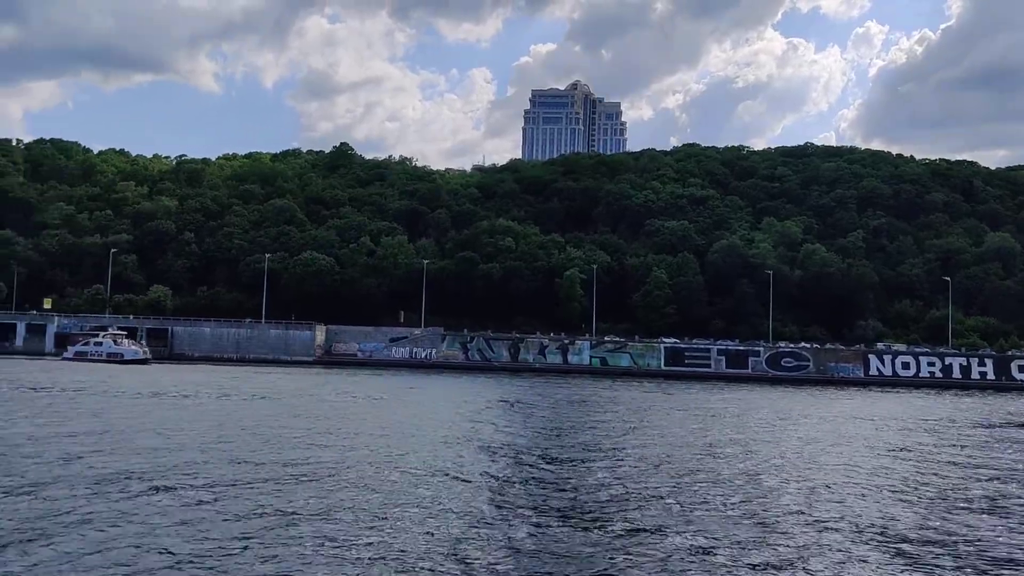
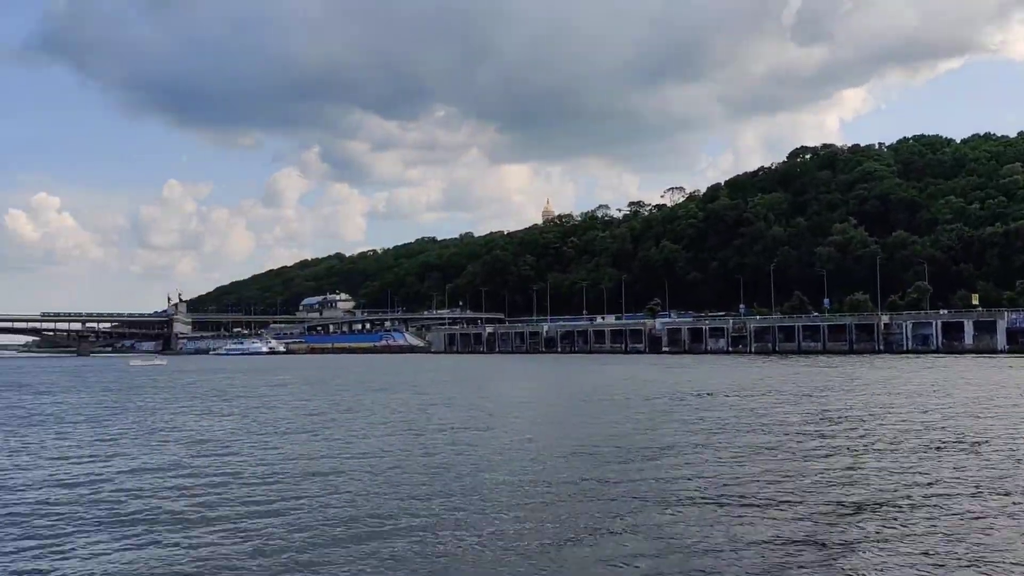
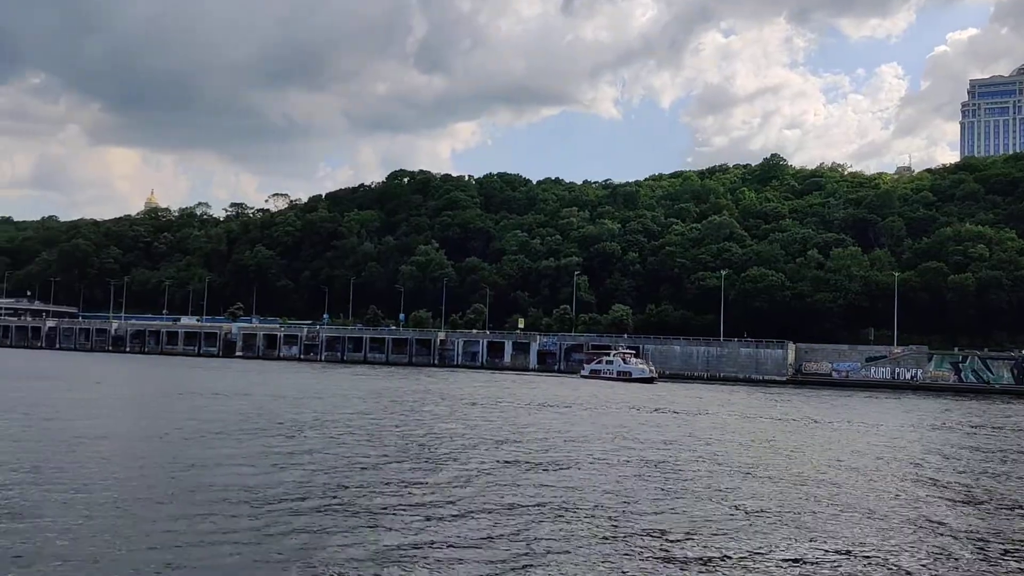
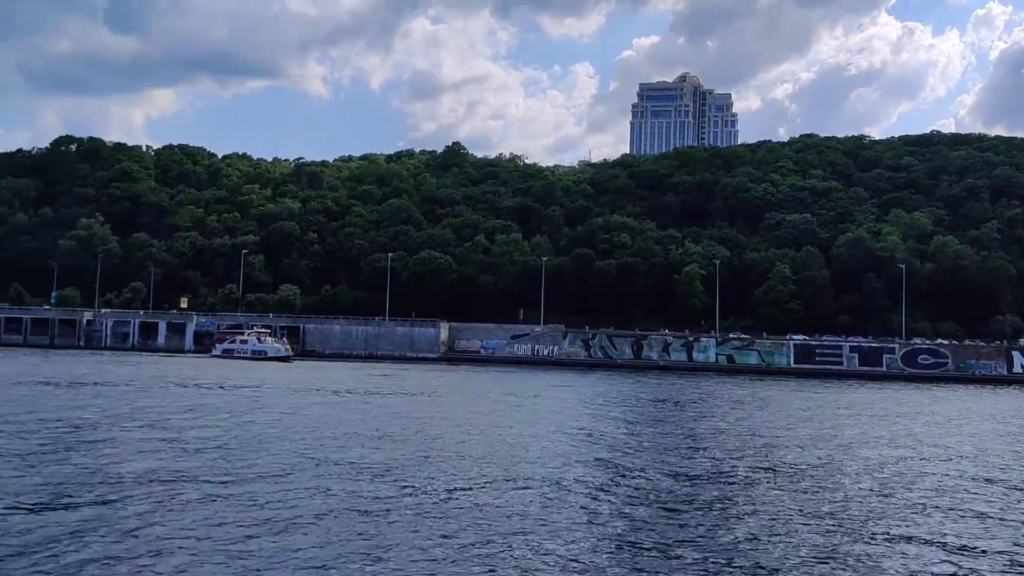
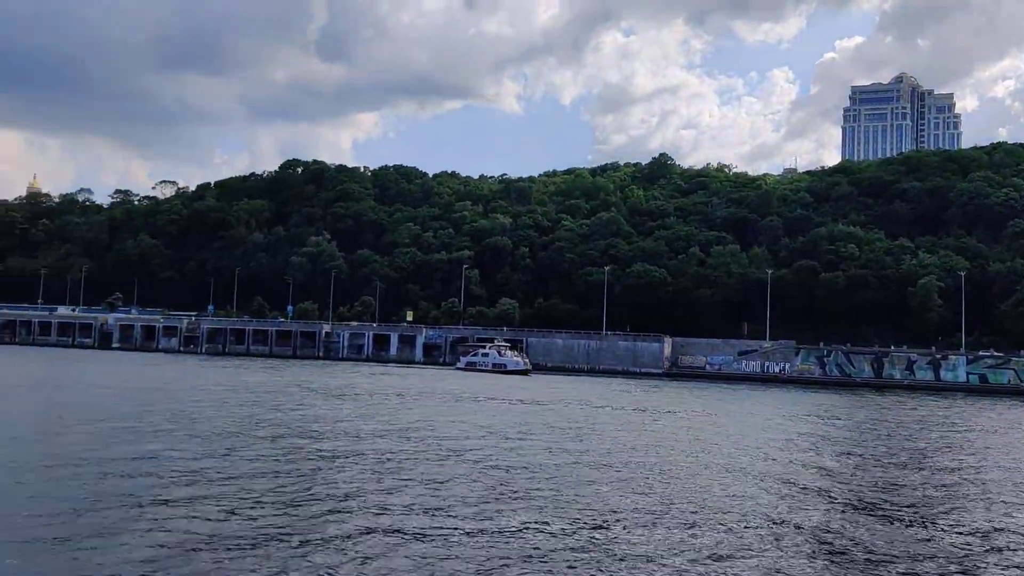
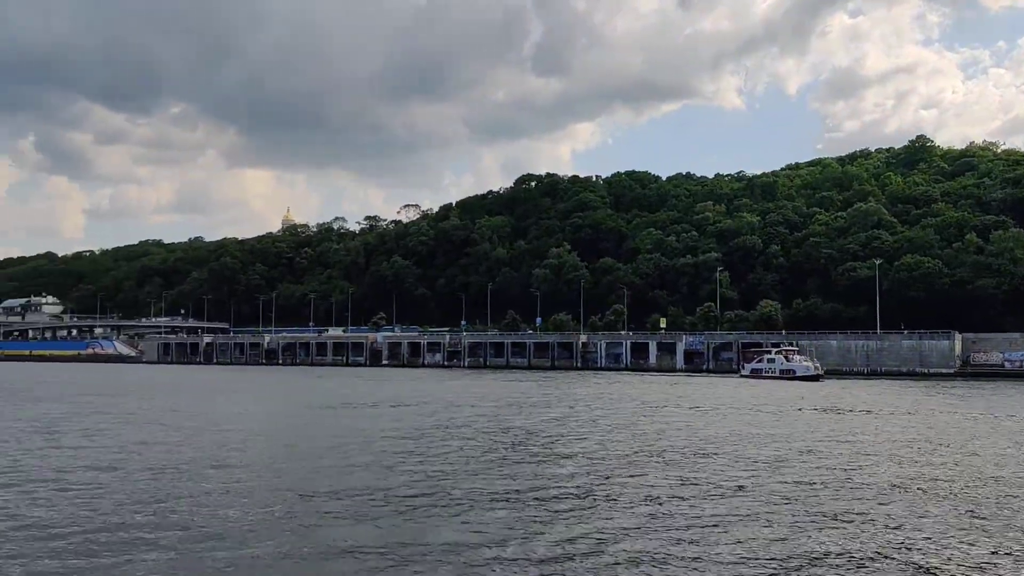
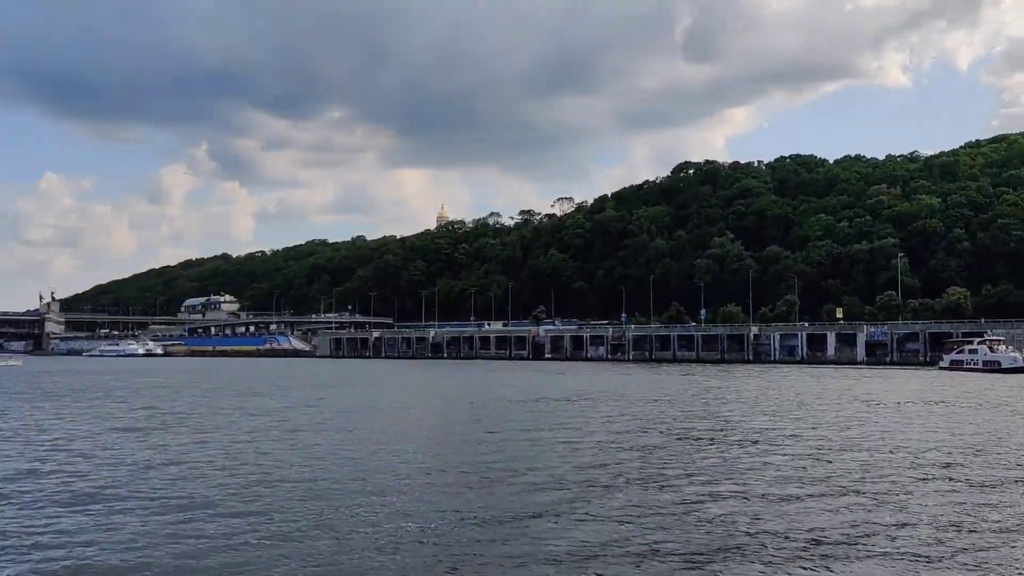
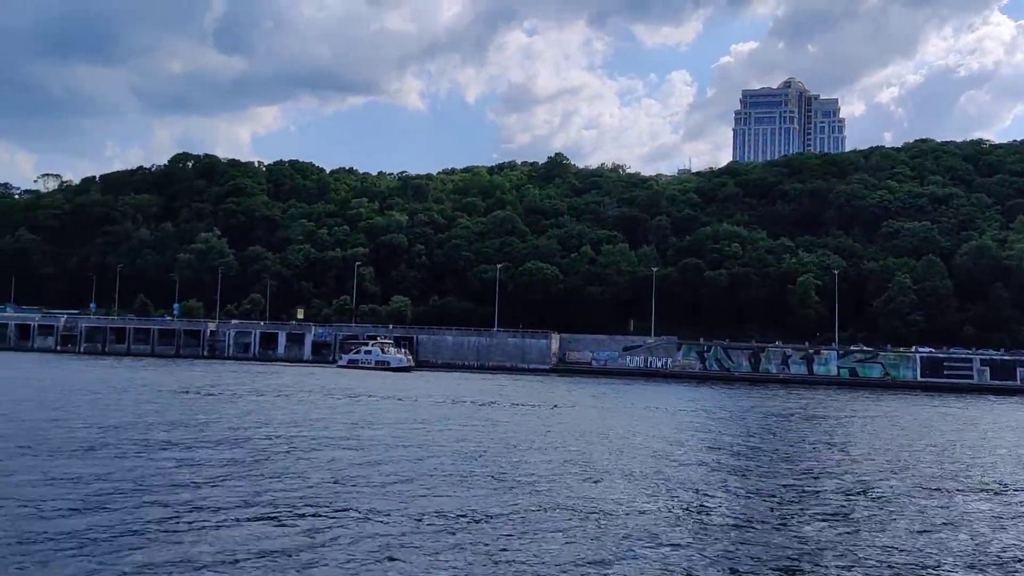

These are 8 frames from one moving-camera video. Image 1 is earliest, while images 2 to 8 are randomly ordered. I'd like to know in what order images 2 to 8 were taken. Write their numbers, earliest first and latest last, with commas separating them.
4, 8, 5, 3, 6, 7, 2
